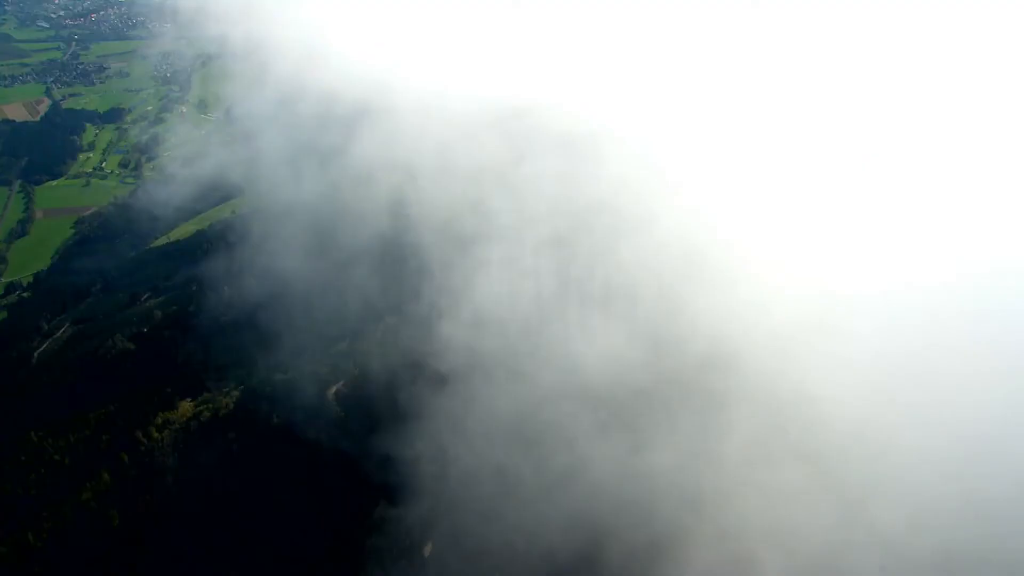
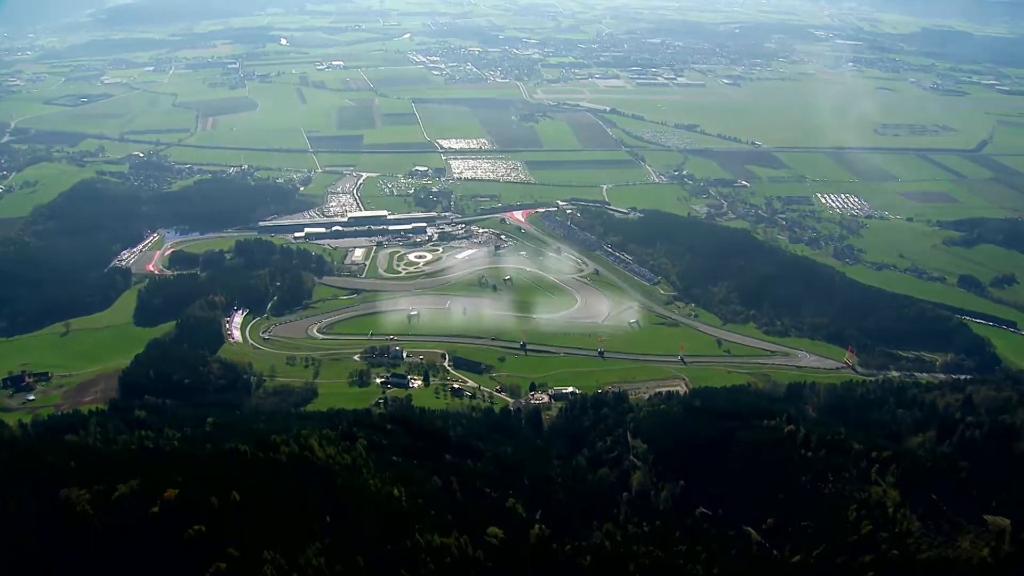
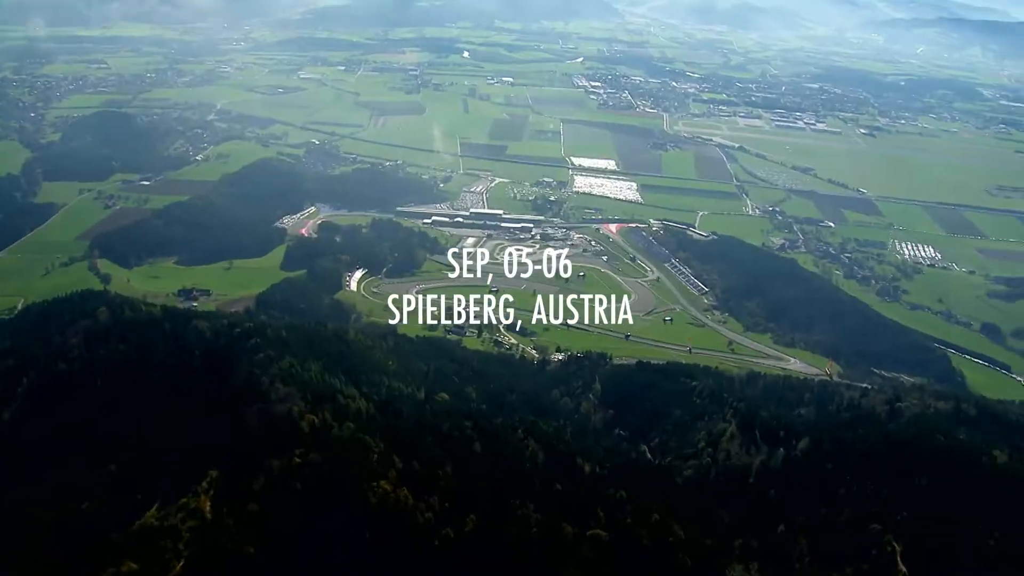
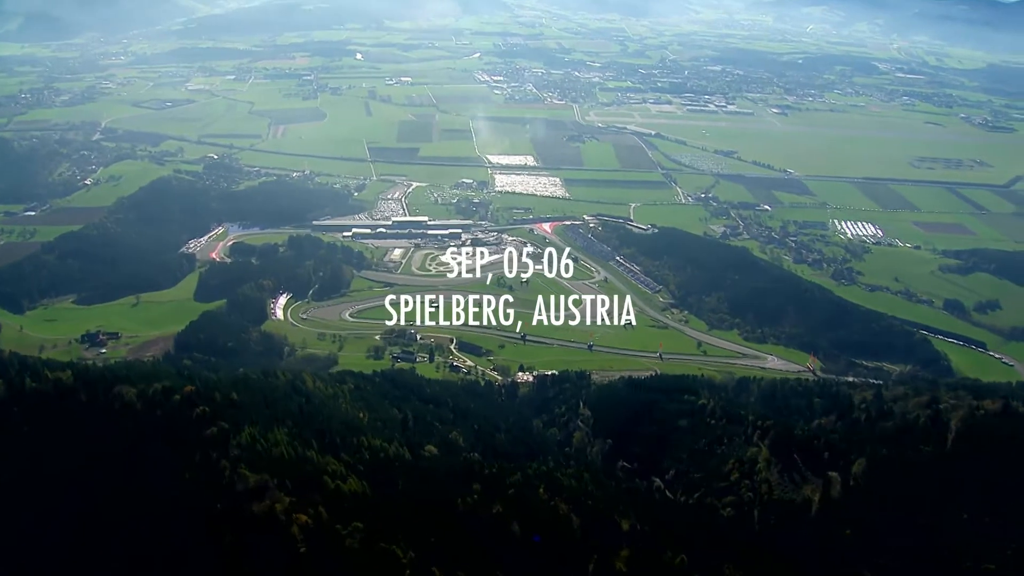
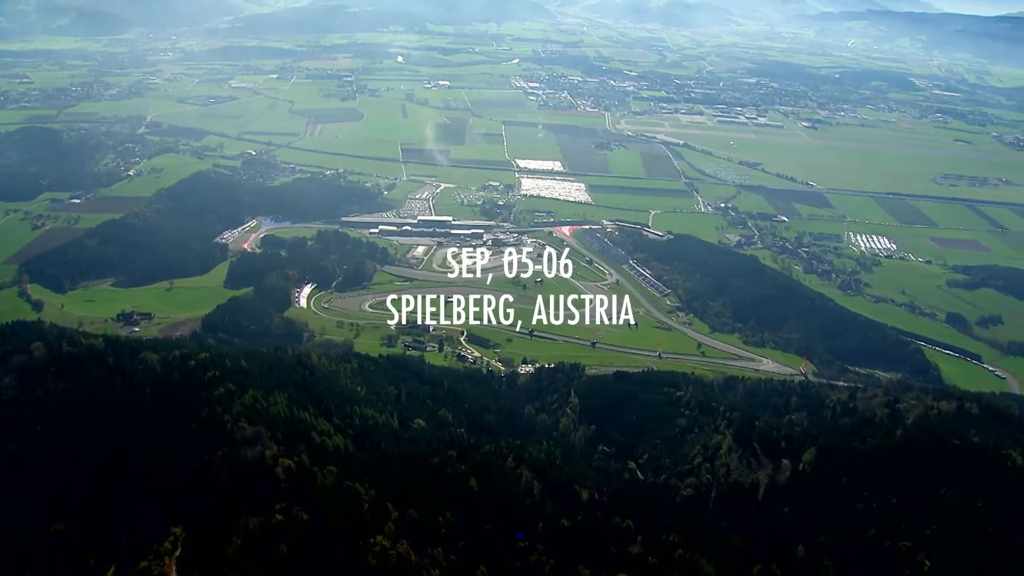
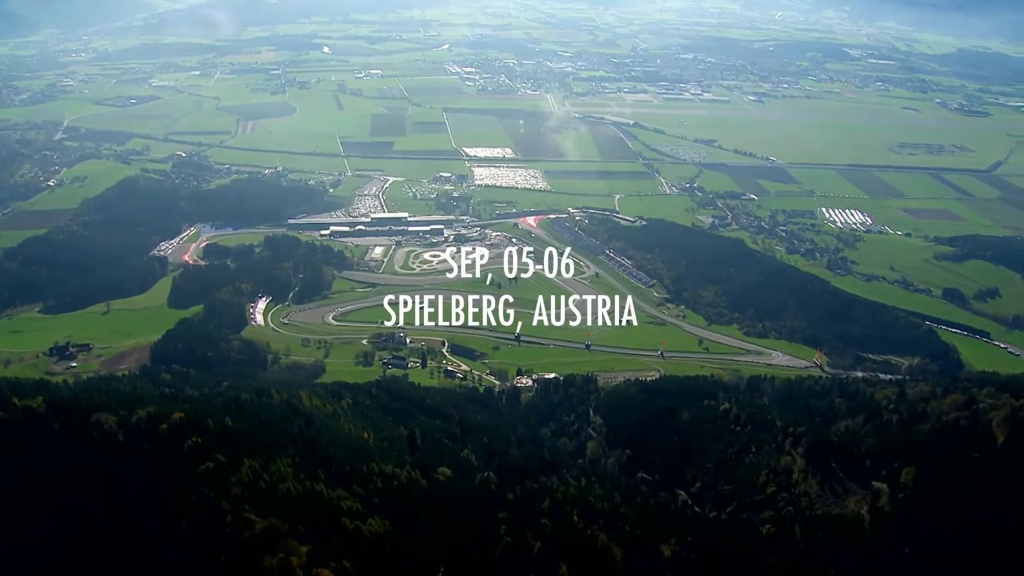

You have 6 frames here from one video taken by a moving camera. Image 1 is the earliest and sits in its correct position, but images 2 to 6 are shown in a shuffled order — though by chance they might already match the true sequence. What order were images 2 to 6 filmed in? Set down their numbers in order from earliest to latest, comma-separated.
3, 5, 4, 6, 2
